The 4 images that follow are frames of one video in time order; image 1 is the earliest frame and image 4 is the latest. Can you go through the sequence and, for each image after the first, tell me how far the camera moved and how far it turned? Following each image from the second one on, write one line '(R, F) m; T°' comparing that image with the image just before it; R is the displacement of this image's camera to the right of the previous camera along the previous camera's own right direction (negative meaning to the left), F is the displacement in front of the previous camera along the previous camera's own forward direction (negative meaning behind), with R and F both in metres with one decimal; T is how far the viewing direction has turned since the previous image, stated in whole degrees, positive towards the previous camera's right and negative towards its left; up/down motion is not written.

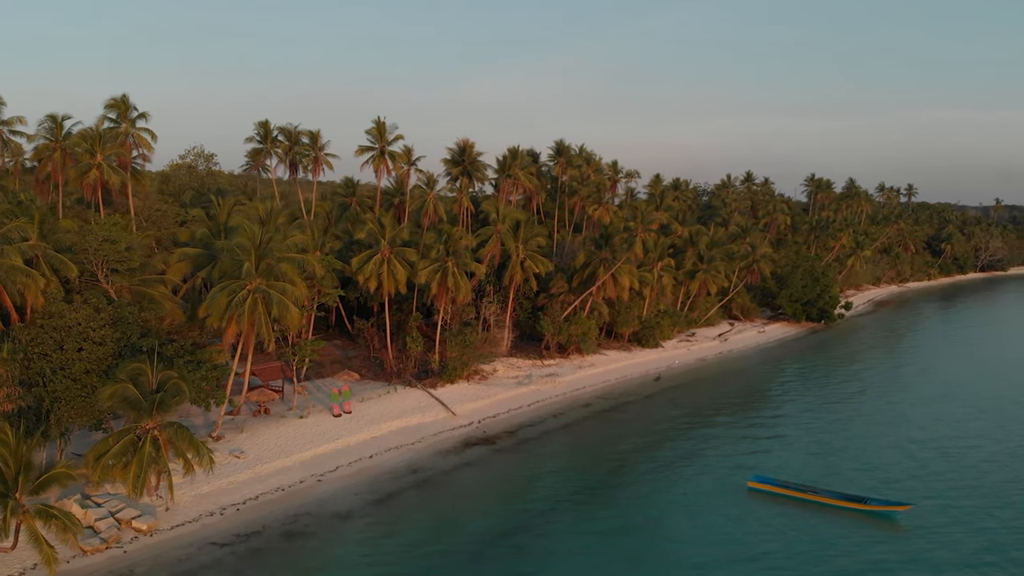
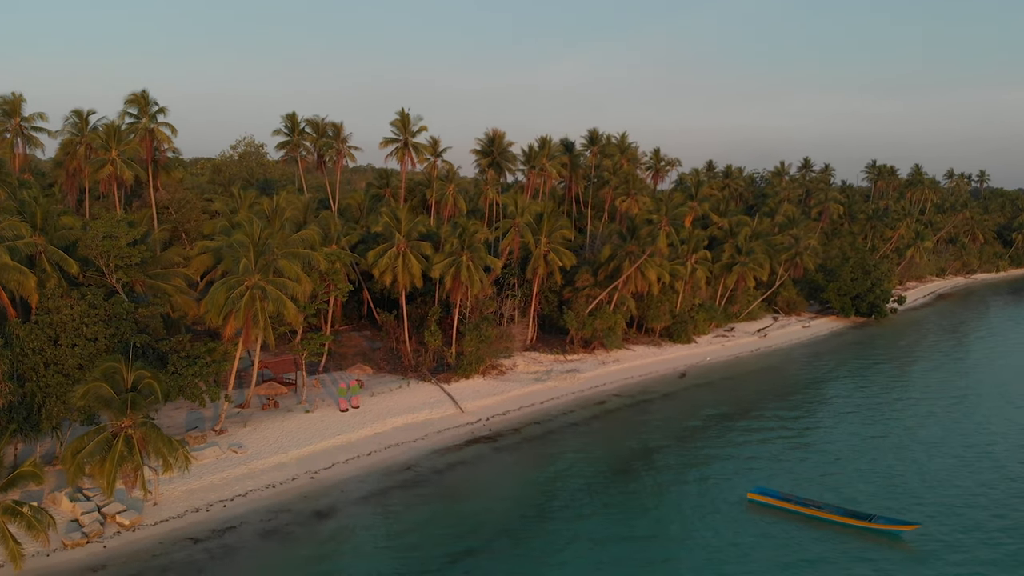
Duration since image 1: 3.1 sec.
(+2.0, +0.7) m; -4°
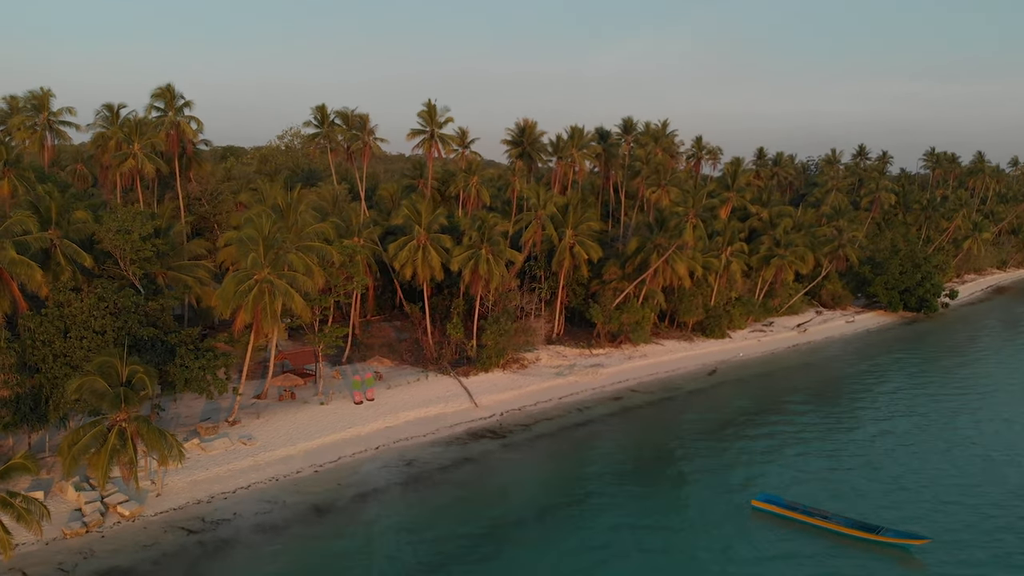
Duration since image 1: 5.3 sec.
(+1.4, +0.6) m; -4°
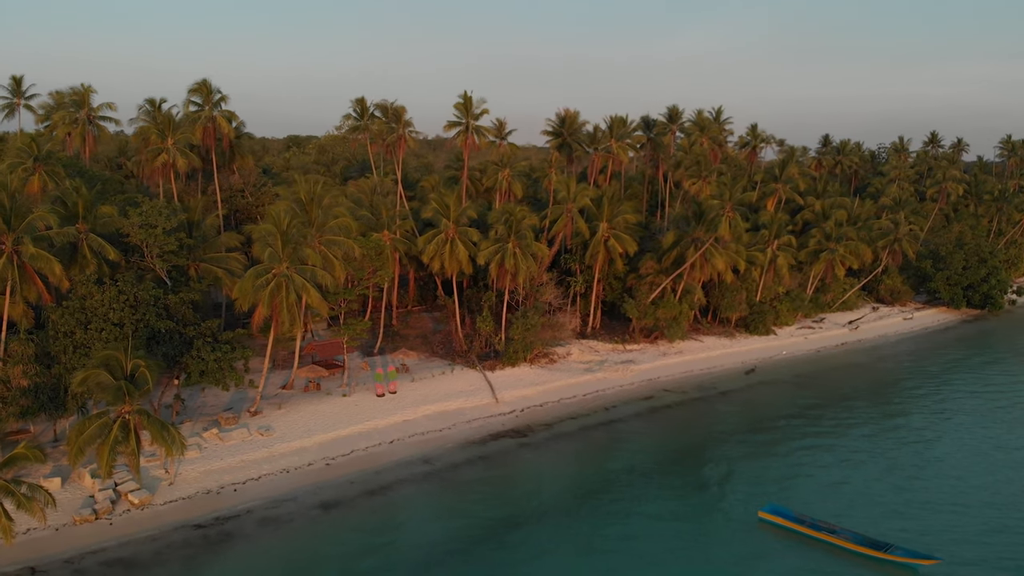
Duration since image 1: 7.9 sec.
(+1.5, +0.5) m; -4°
